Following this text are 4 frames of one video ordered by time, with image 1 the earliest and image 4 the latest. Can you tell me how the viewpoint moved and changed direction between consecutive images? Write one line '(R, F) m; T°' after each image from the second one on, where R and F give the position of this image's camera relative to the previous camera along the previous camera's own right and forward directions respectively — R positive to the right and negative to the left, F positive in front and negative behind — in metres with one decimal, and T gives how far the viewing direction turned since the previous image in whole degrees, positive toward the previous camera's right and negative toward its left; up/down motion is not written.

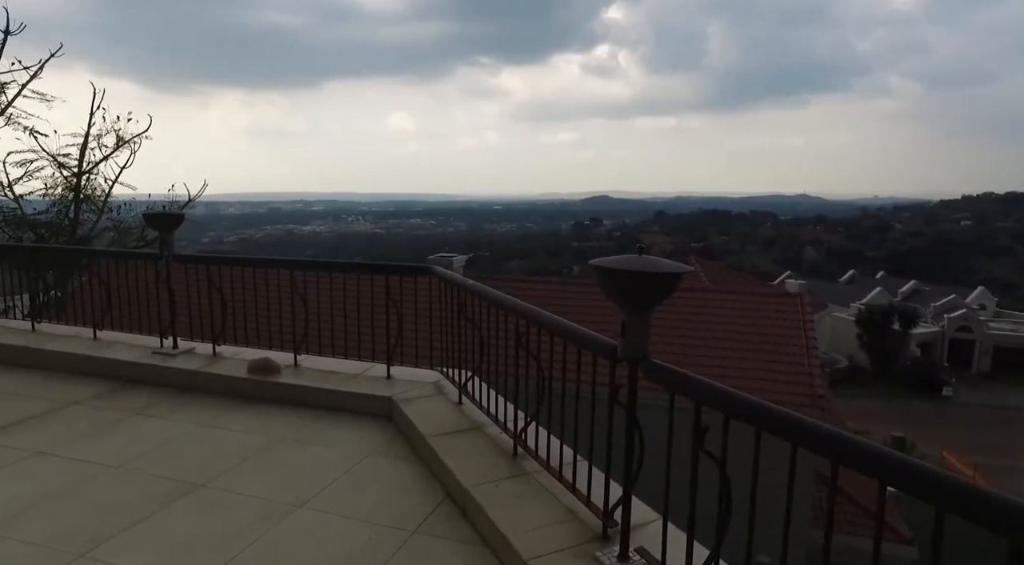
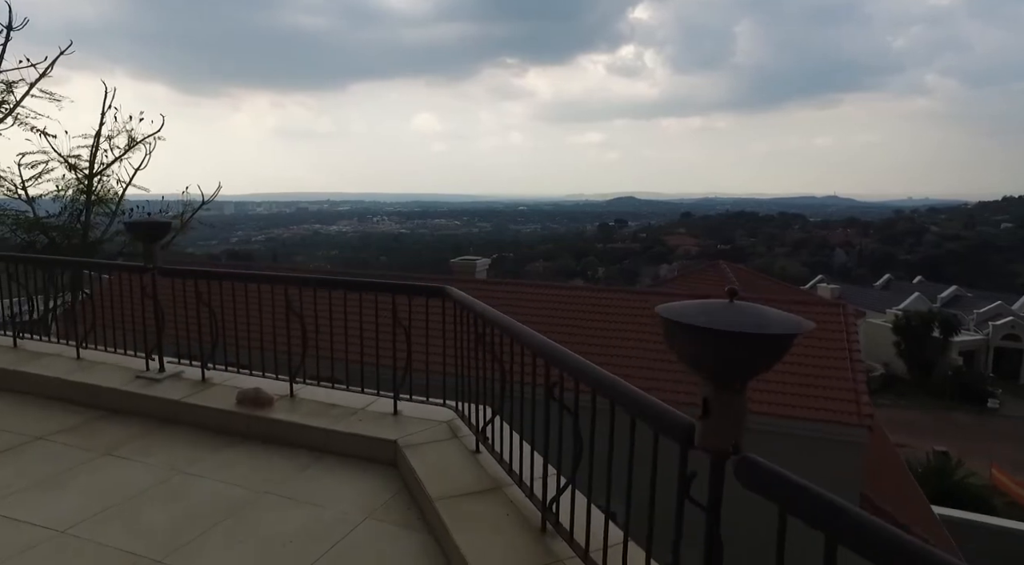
(0.0, +0.3) m; -2°
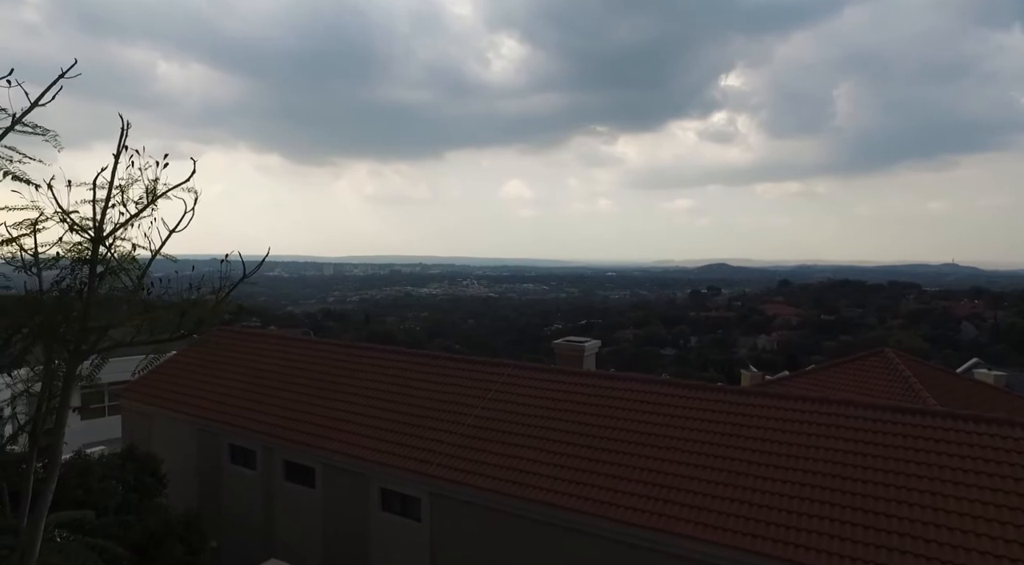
(-0.5, +2.1) m; -6°
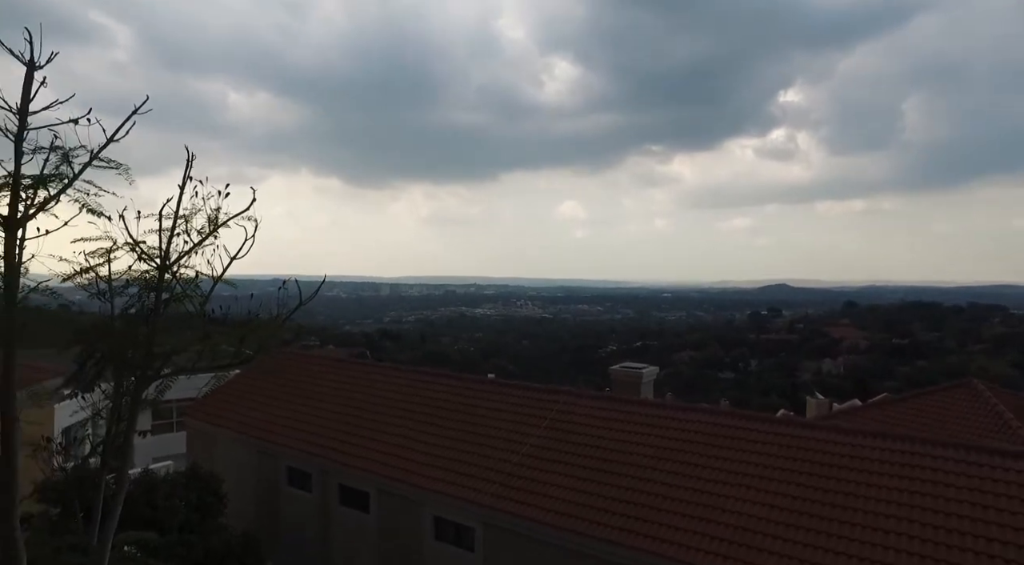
(-0.4, +0.8) m; -4°
